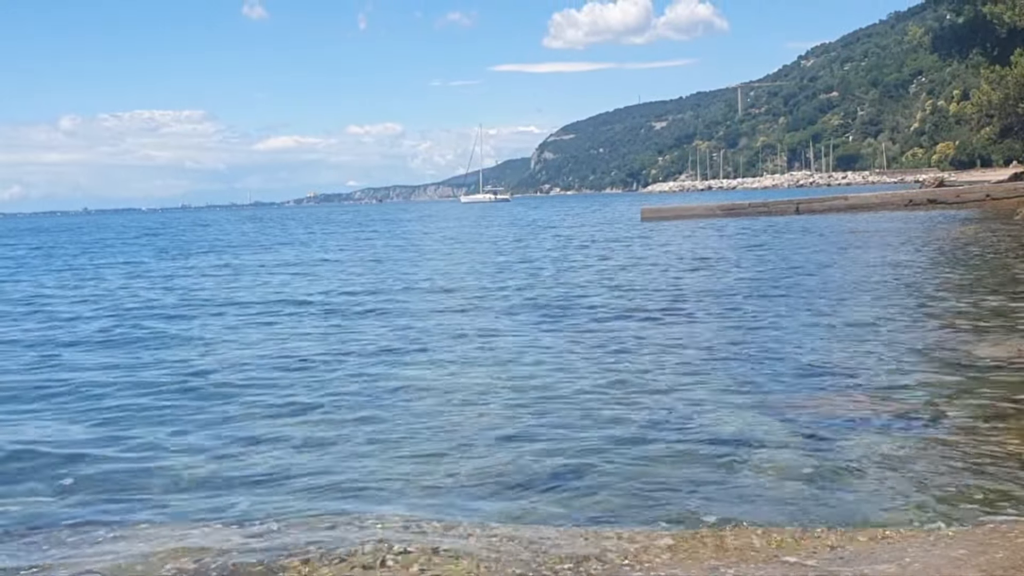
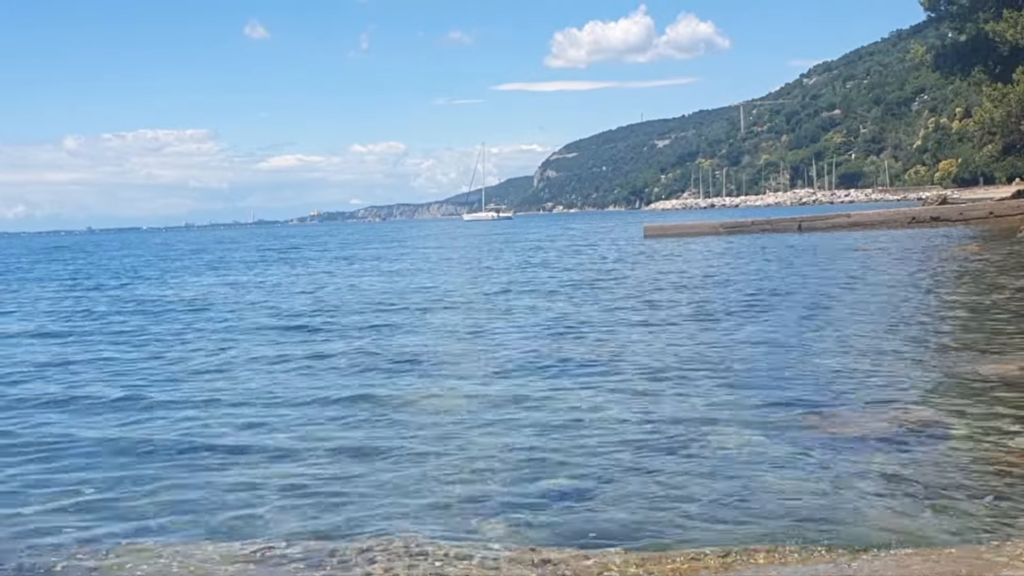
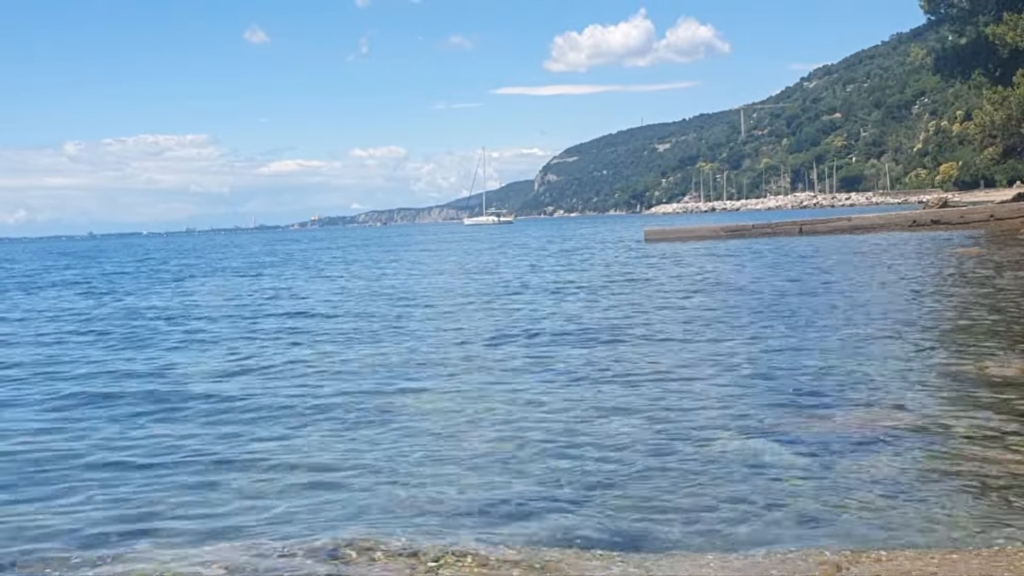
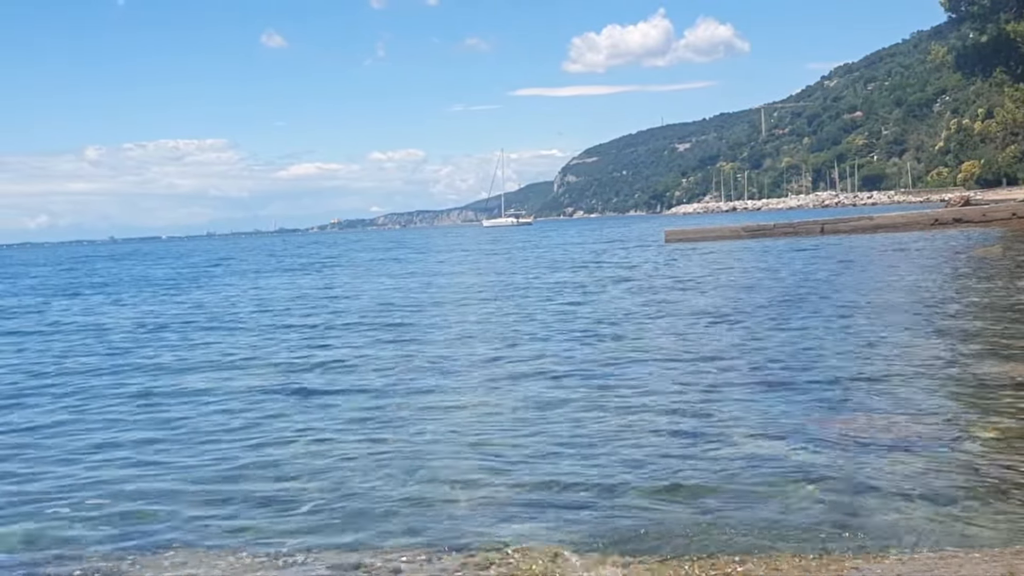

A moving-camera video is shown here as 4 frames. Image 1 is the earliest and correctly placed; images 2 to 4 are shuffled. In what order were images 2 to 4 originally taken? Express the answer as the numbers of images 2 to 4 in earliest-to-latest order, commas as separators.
2, 3, 4
